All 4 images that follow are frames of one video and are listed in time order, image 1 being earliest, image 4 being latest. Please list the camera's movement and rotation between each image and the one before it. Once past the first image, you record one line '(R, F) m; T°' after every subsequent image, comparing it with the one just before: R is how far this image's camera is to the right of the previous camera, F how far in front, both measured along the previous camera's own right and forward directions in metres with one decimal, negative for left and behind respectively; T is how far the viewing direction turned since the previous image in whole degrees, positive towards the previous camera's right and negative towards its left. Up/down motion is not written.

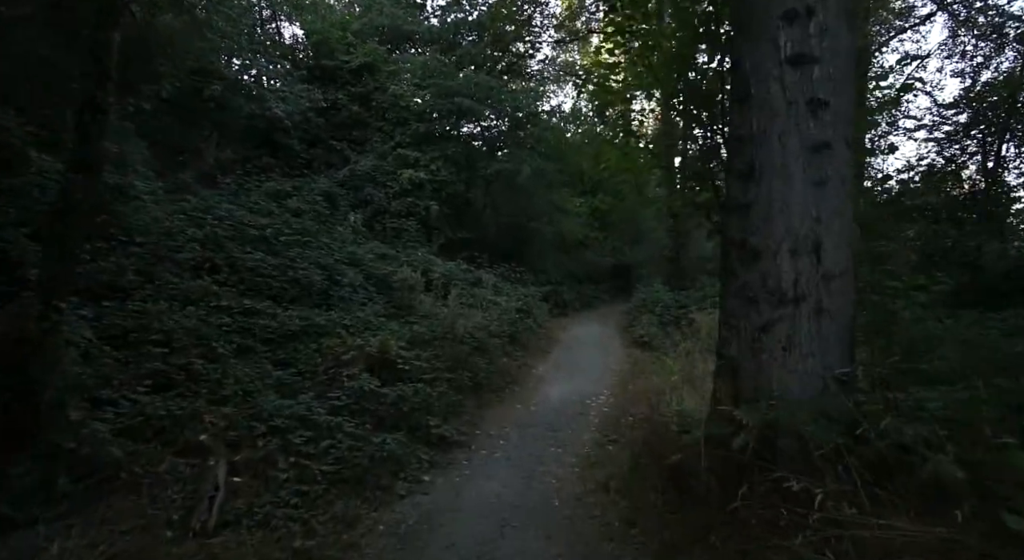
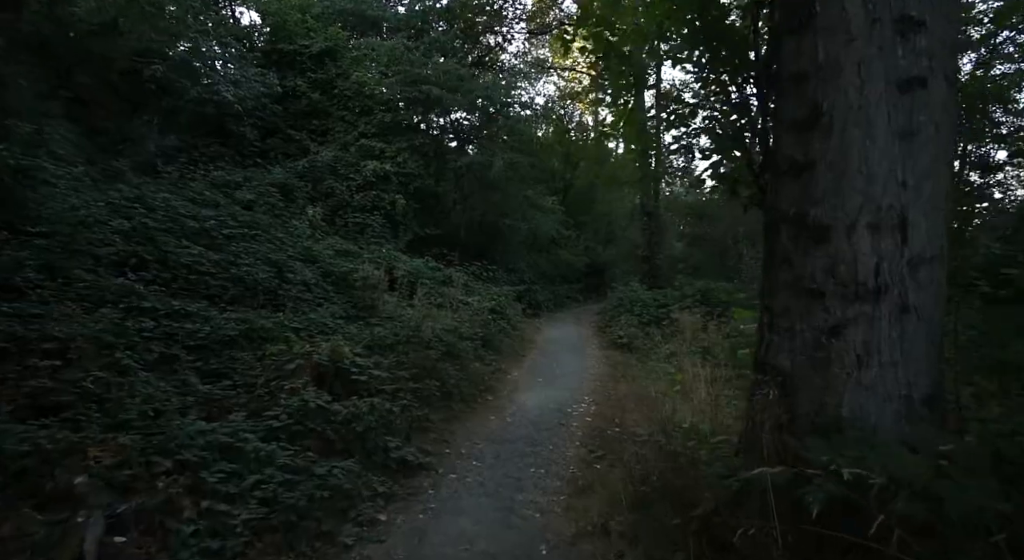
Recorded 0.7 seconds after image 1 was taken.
(0.0, +0.8) m; +3°
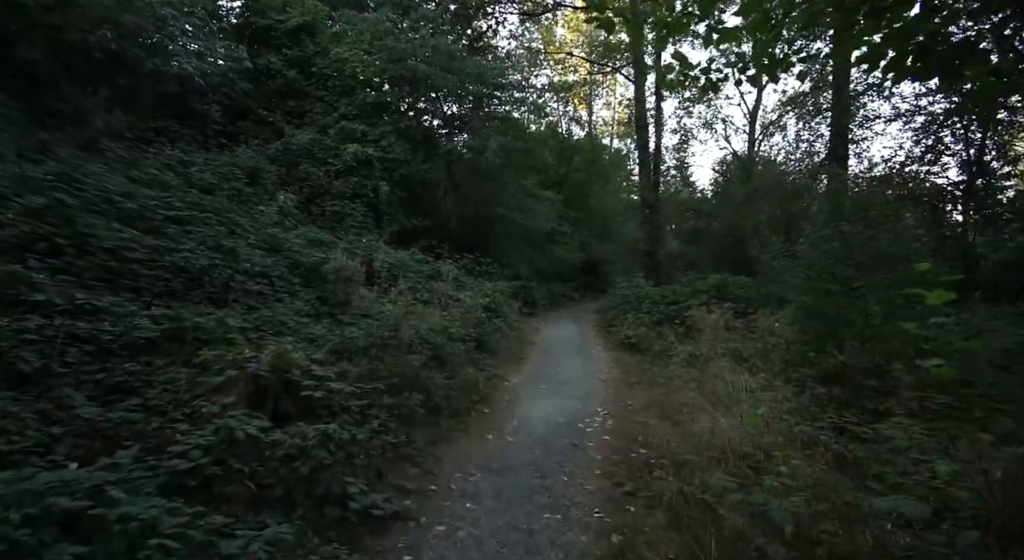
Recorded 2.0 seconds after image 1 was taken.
(-0.1, +1.3) m; +1°
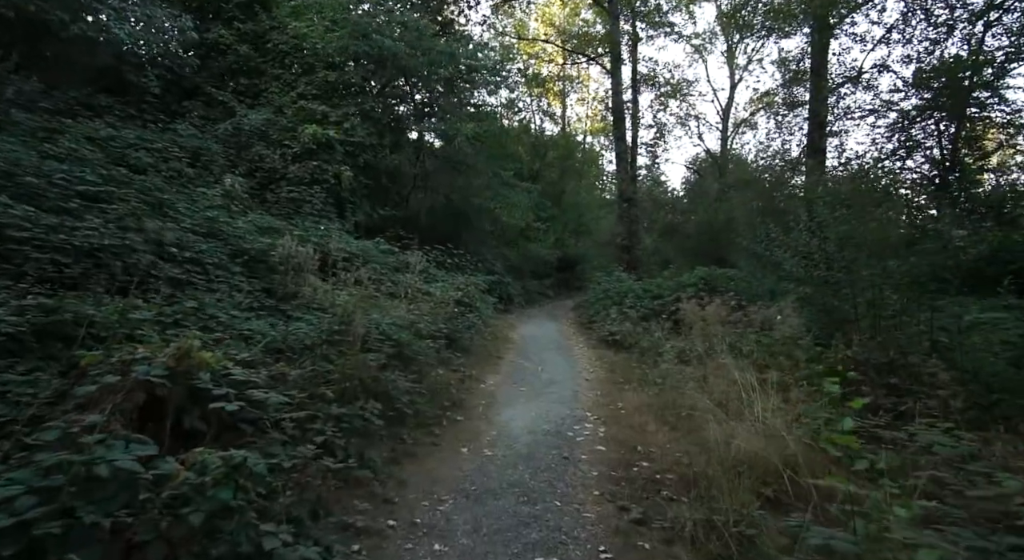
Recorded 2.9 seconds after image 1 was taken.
(-0.1, +0.9) m; +3°
